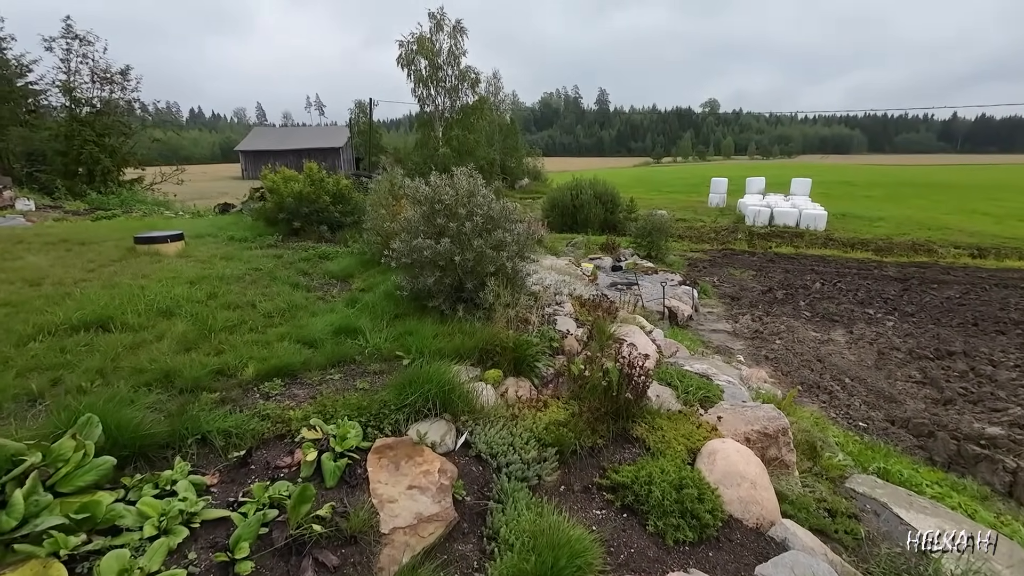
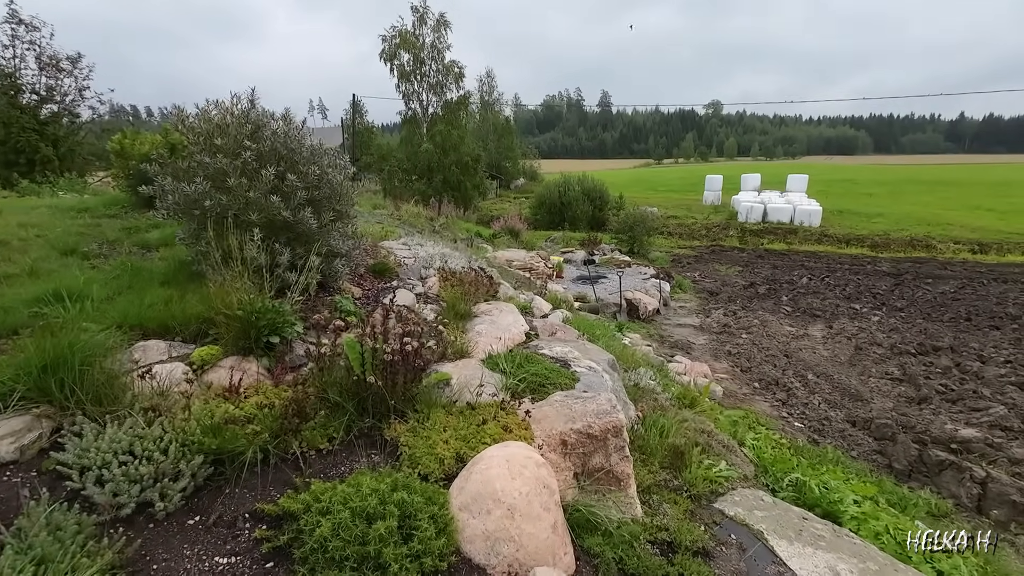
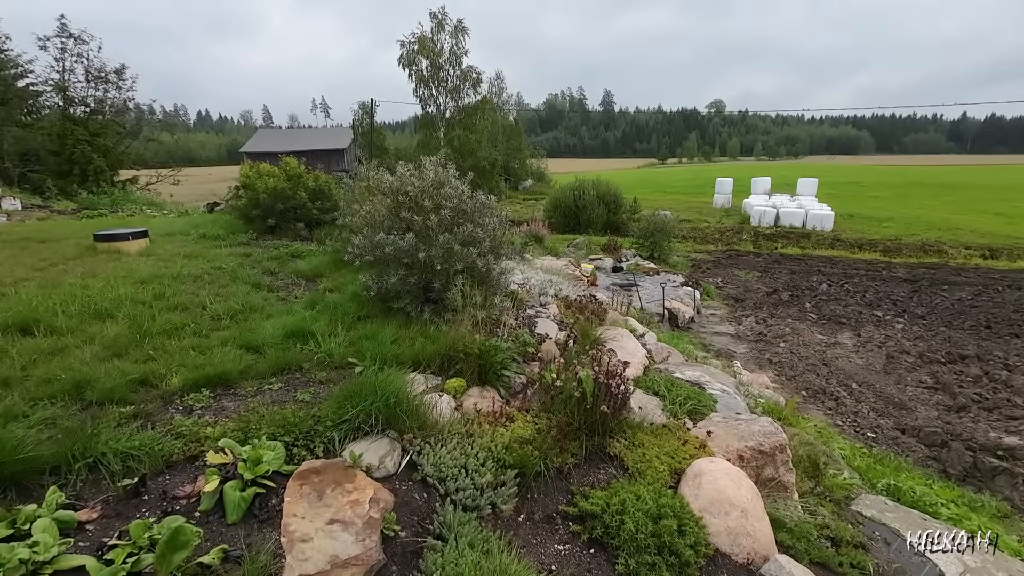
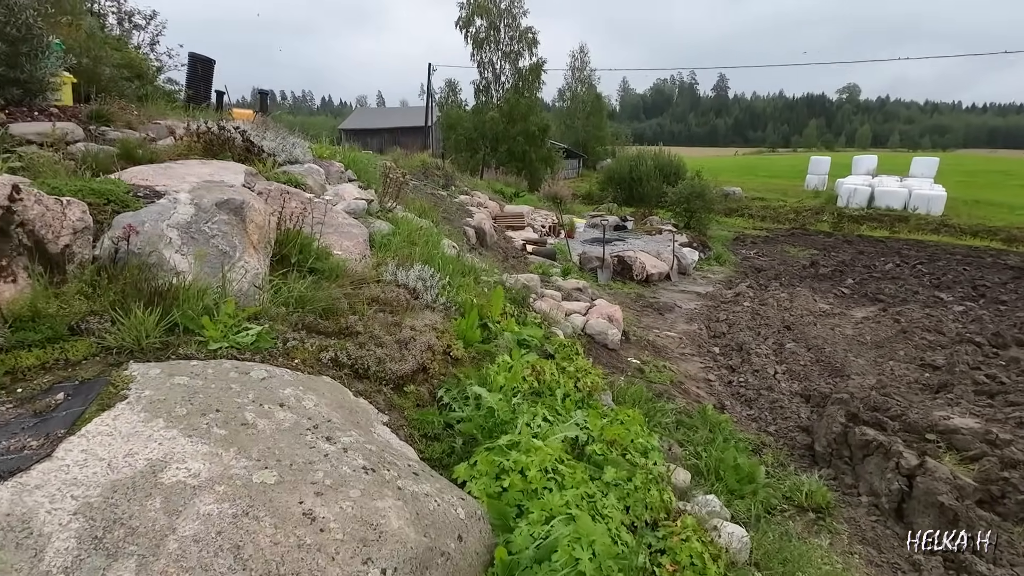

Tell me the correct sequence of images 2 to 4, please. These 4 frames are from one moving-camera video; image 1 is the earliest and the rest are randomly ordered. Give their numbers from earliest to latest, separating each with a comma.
3, 2, 4
